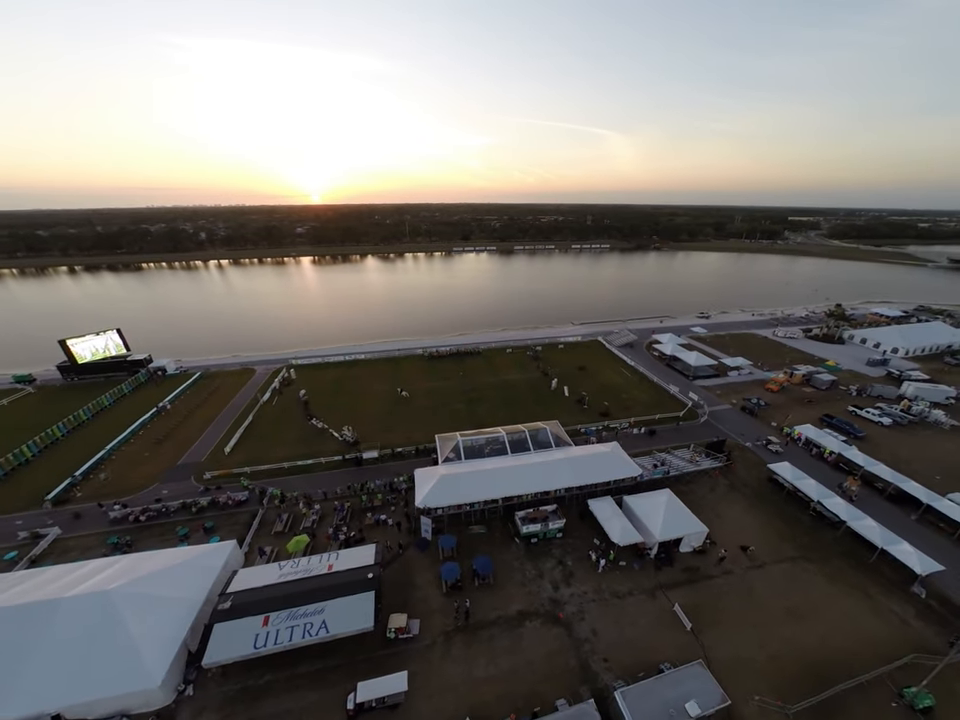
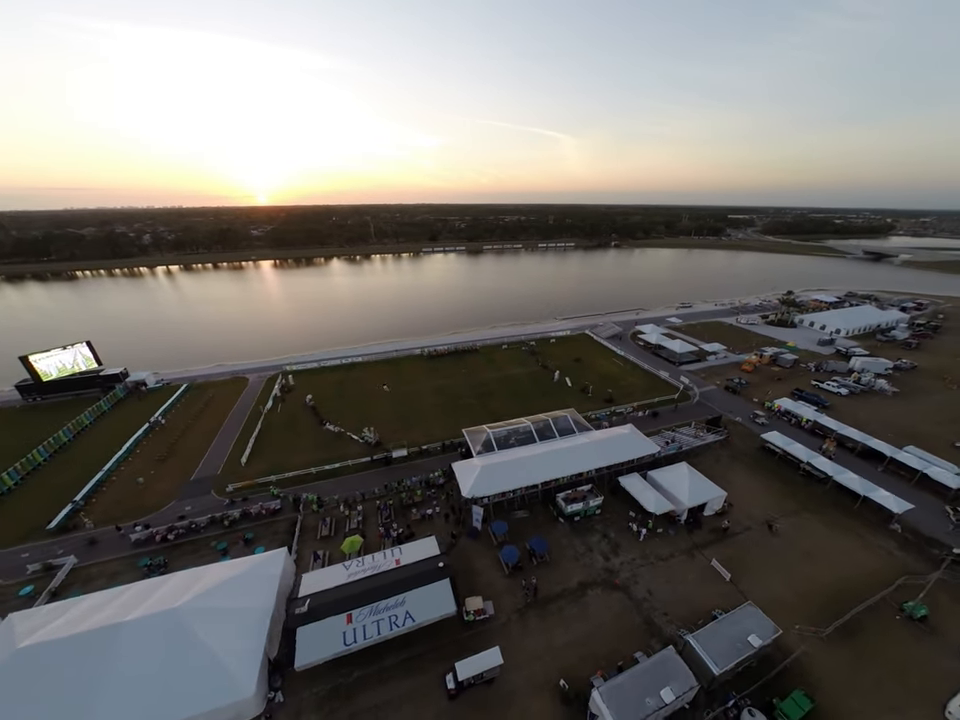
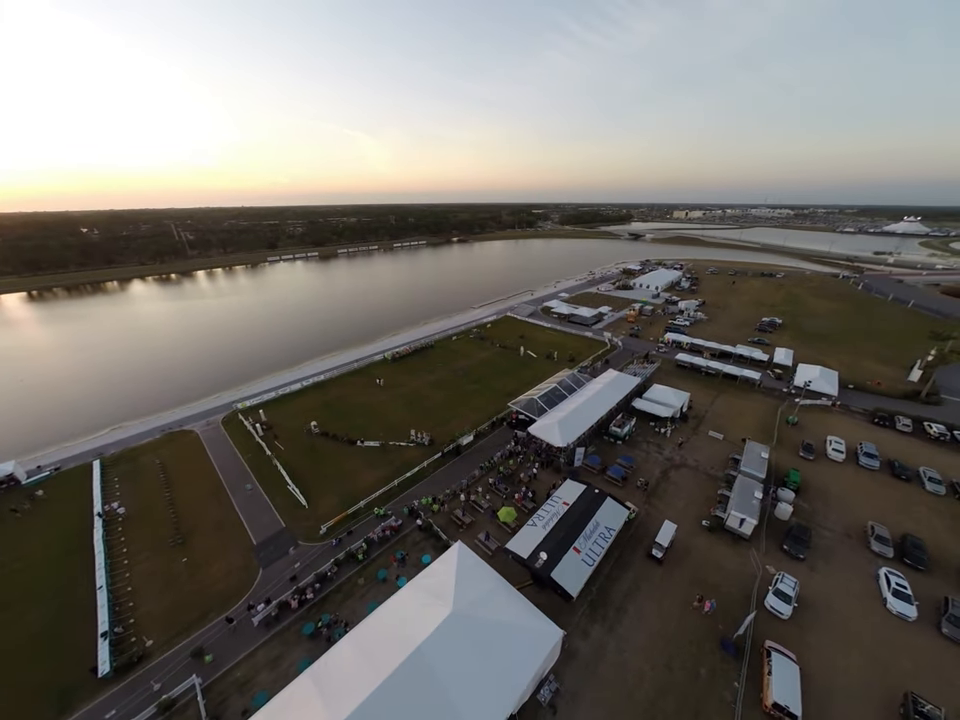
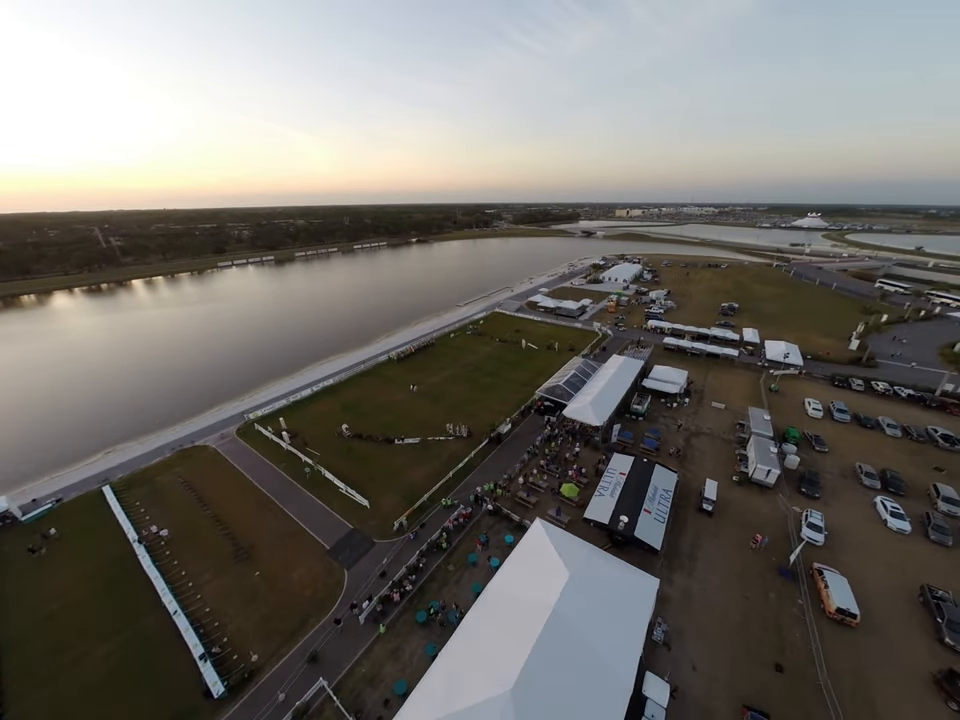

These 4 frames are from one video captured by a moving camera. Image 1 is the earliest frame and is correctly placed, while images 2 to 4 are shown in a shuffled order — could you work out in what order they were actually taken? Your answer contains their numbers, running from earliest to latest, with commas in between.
2, 3, 4
